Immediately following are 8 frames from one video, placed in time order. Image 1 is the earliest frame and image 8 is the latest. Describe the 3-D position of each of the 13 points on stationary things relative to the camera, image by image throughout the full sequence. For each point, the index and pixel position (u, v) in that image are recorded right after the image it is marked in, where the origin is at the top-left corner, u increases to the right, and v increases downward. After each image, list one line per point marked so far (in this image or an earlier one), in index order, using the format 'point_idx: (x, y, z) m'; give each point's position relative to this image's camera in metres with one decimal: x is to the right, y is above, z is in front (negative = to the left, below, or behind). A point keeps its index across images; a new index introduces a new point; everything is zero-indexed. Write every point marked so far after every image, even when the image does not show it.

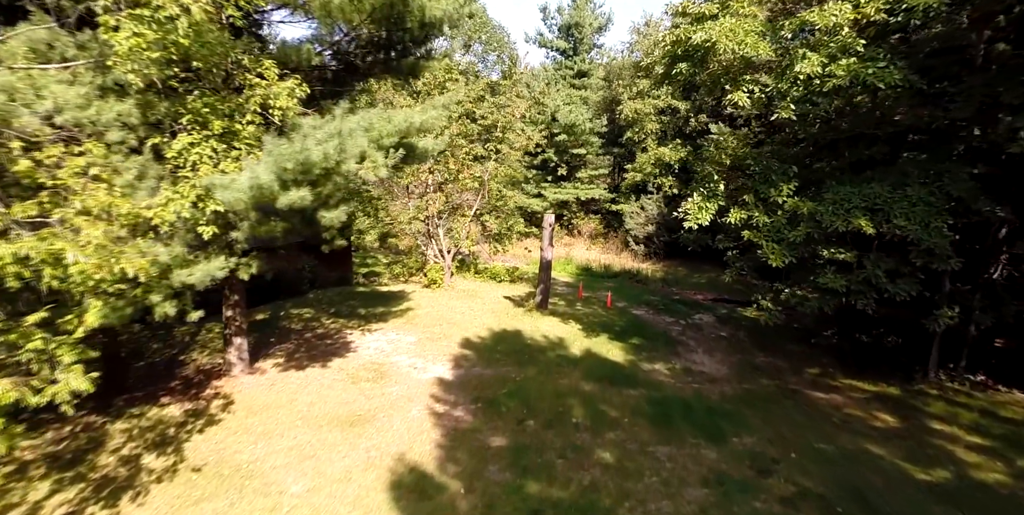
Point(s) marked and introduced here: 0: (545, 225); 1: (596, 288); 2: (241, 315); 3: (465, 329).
0: (+0.8, +0.8, +10.6) m
1: (+2.9, -1.0, +15.6) m
2: (-4.3, -0.9, +7.3) m
3: (-1.0, -1.5, +9.5) m
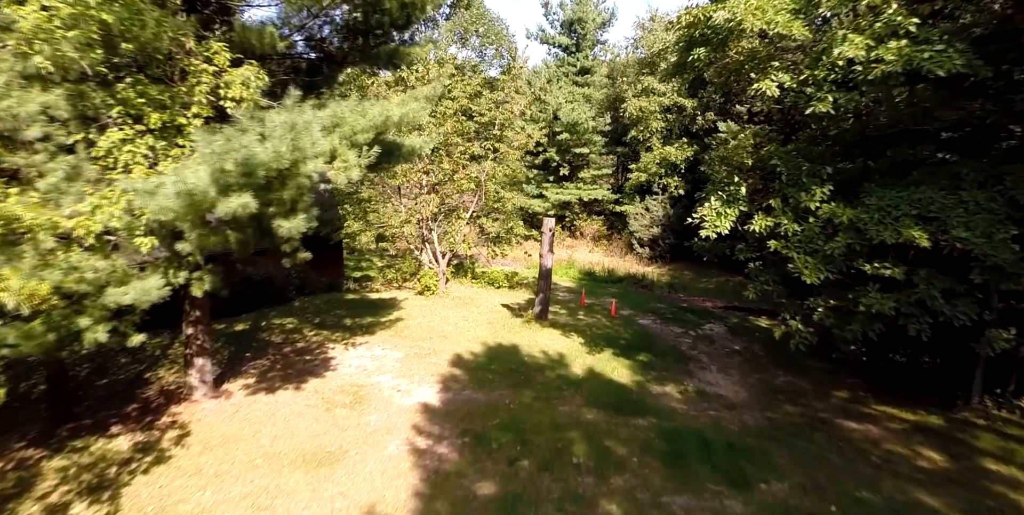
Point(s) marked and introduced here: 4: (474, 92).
0: (+0.7, +0.6, +9.8) m
1: (+2.8, -1.2, +14.8) m
2: (-4.4, -1.1, +6.5) m
3: (-1.1, -1.7, +8.8) m
4: (-1.1, +4.8, +13.2) m
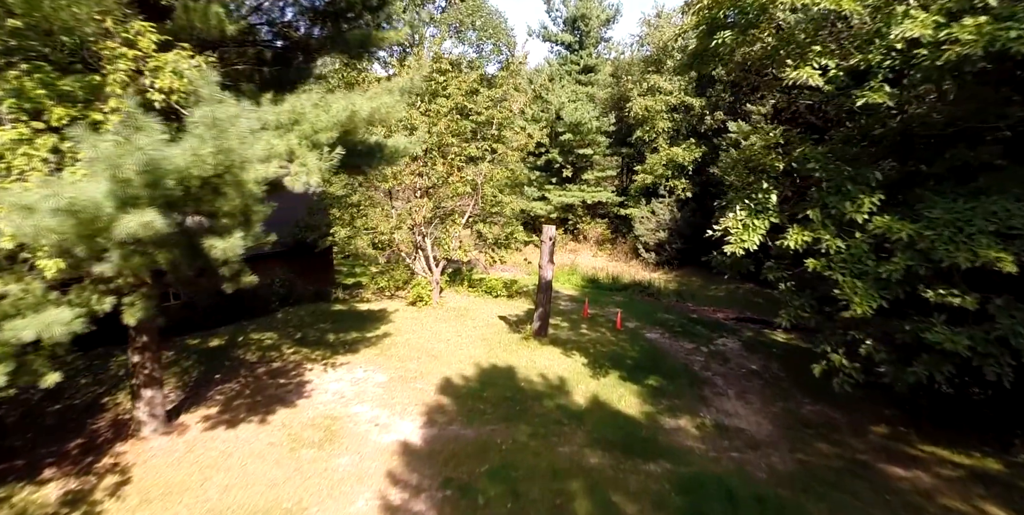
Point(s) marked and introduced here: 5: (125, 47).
0: (+0.7, +0.4, +8.9) m
1: (+2.8, -1.4, +14.0) m
2: (-4.5, -1.3, +5.8) m
3: (-1.1, -1.9, +7.9) m
4: (-1.2, +4.6, +12.4) m
5: (-3.2, +1.7, +3.8) m
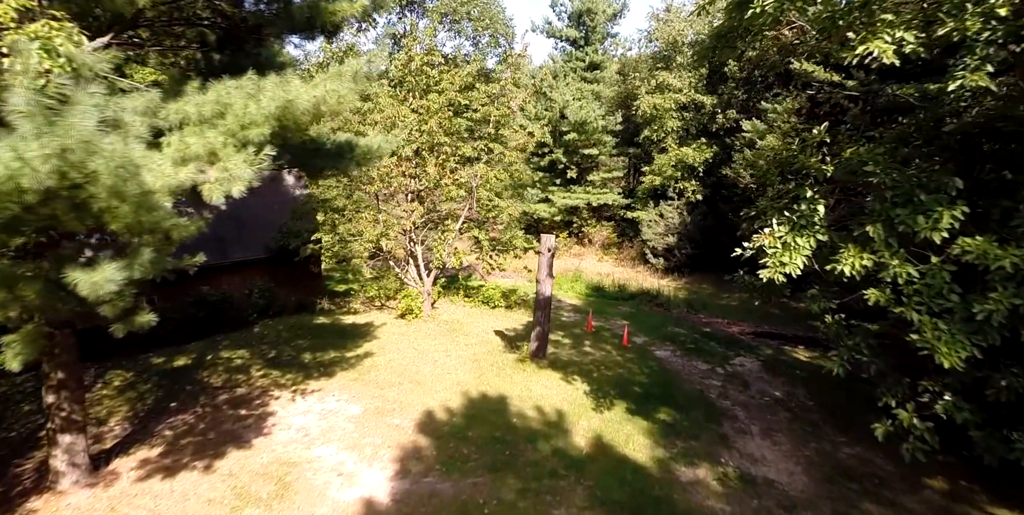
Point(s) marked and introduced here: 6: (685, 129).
0: (+0.6, +0.1, +8.0) m
1: (+2.7, -1.6, +13.0) m
2: (-4.7, -1.5, +4.9) m
3: (-1.3, -2.1, +7.0) m
4: (-1.2, +4.3, +11.4) m
5: (-3.3, +1.5, +2.9) m
6: (+7.4, +5.5, +19.5) m
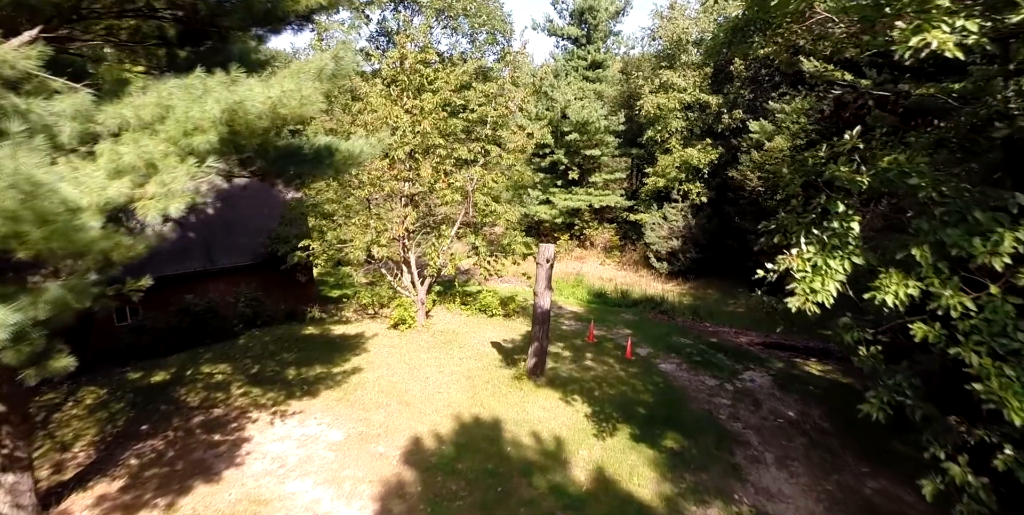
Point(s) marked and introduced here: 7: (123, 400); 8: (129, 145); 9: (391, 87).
0: (+0.5, 0.0, +7.5) m
1: (+2.7, -1.8, +12.5) m
2: (-4.8, -1.7, +4.4) m
3: (-1.3, -2.3, +6.5) m
4: (-1.3, +4.2, +10.9) m
5: (-3.4, +1.3, +2.4) m
6: (+7.4, +5.3, +19.0) m
7: (-6.6, -2.4, +7.7) m
8: (-2.5, +0.7, +3.0) m
9: (-2.8, +4.0, +10.7) m
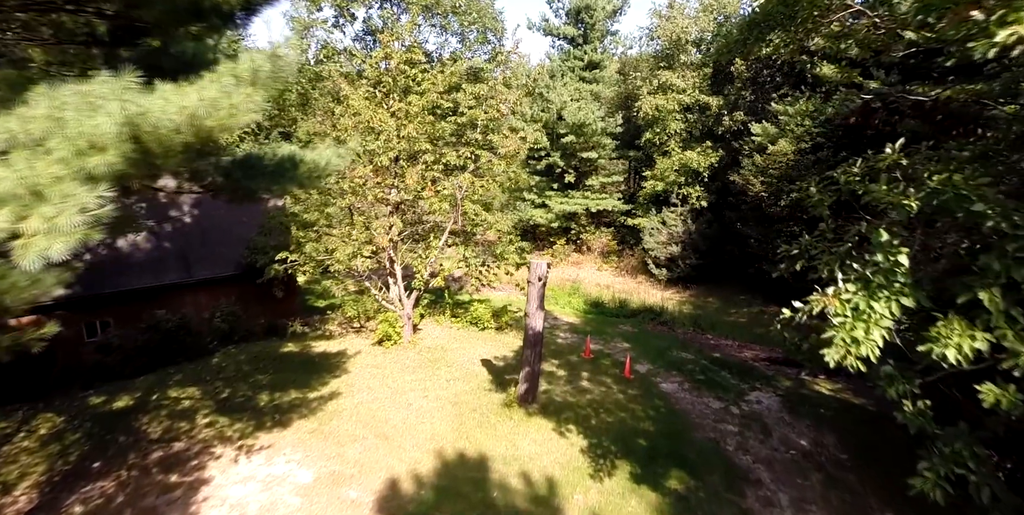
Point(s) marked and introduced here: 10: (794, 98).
0: (+0.3, -0.3, +6.9) m
1: (+2.5, -2.1, +11.9) m
2: (-4.9, -2.0, +3.8) m
3: (-1.5, -2.6, +5.9) m
4: (-1.5, +3.9, +10.3) m
5: (-3.6, +1.1, +1.8) m
6: (+7.2, +5.1, +18.5) m
7: (-6.7, -2.7, +7.1) m
8: (-2.7, +0.5, +2.4) m
9: (-3.0, +3.7, +10.1) m
10: (+8.8, +4.9, +14.2) m
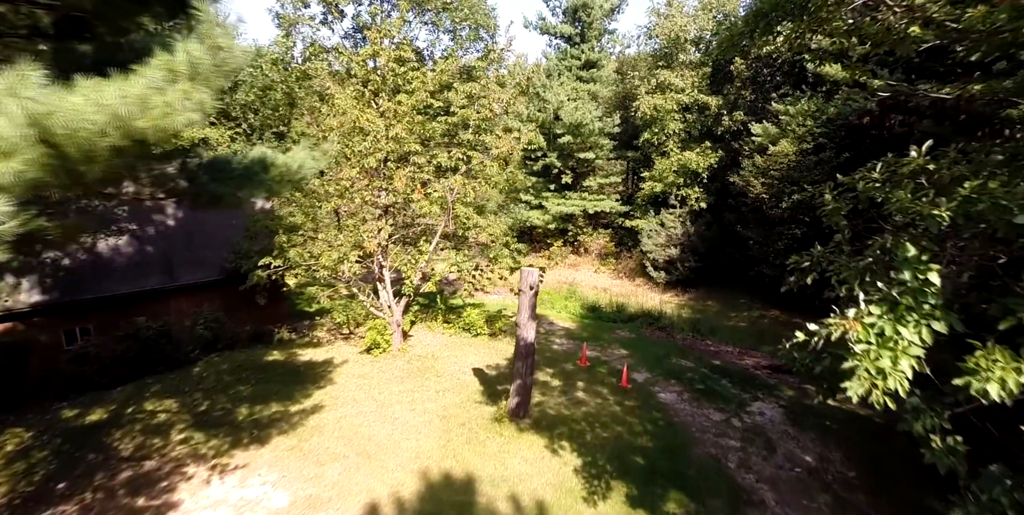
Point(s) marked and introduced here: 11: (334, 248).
0: (+0.2, -0.4, +6.6) m
1: (+2.4, -2.2, +11.6) m
2: (-5.0, -2.1, +3.4) m
3: (-1.6, -2.7, +5.6) m
4: (-1.6, +3.8, +10.0) m
5: (-3.7, +1.0, +1.4) m
6: (+7.0, +5.0, +18.1) m
7: (-6.9, -2.8, +6.7) m
8: (-2.8, +0.4, +2.1) m
9: (-3.2, +3.6, +9.8) m
10: (+8.6, +4.9, +13.9) m
11: (-3.6, +0.2, +9.3) m
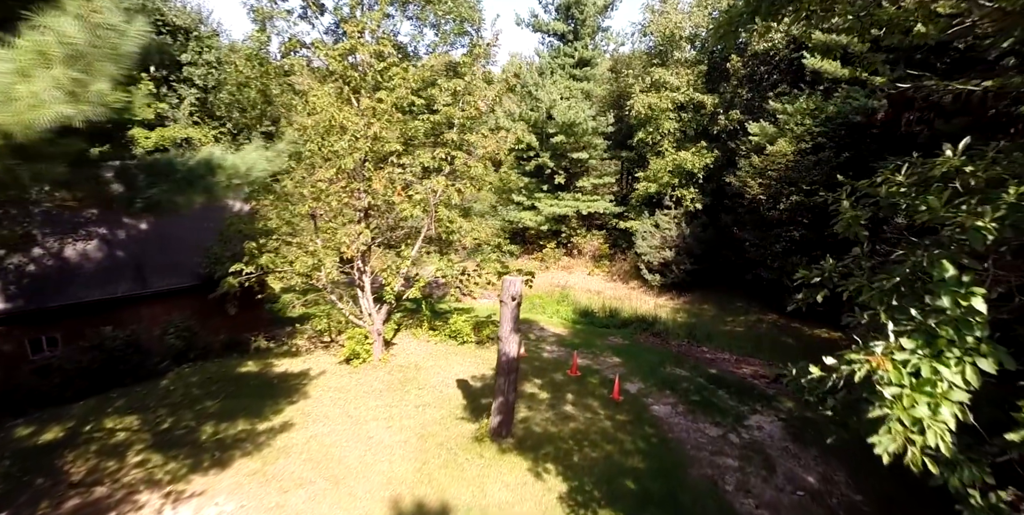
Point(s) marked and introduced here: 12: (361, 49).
0: (-0.1, -0.5, +6.1) m
1: (+2.1, -2.2, +11.1) m
2: (-5.2, -2.2, +2.9) m
3: (-1.9, -2.8, +5.1) m
4: (-1.9, +3.7, +9.5) m
5: (-3.9, +0.8, +0.9) m
6: (+6.6, +4.9, +17.7) m
7: (-7.1, -2.9, +6.2) m
8: (-3.0, +0.3, +1.6) m
9: (-3.4, +3.5, +9.3) m
10: (+8.3, +4.8, +13.5) m
11: (-3.9, +0.1, +8.8) m
12: (-2.9, +4.0, +8.8) m
